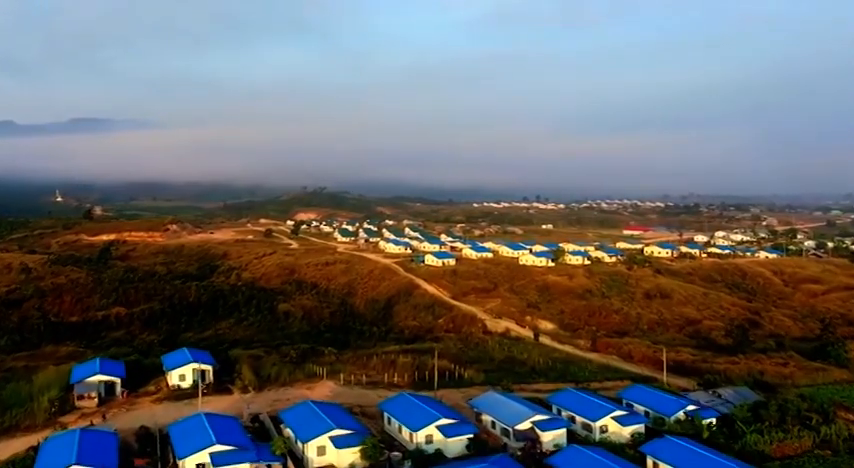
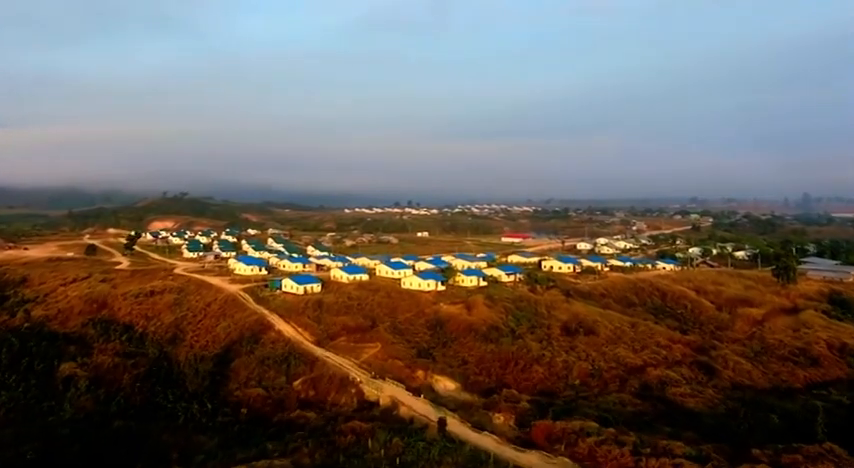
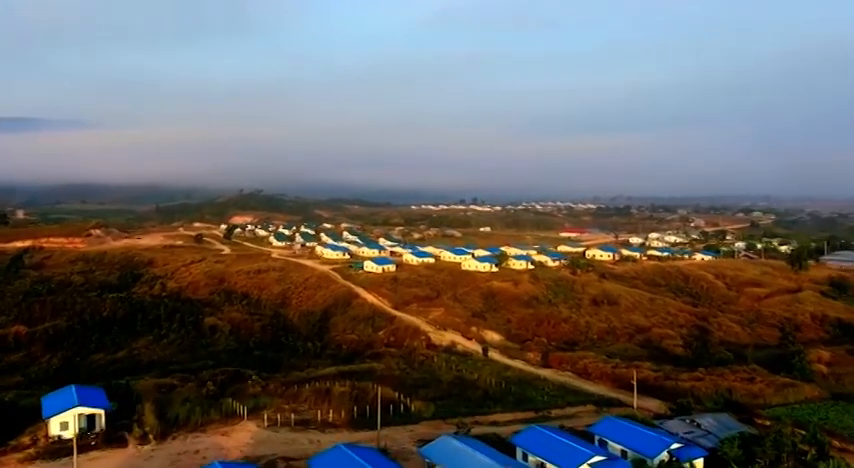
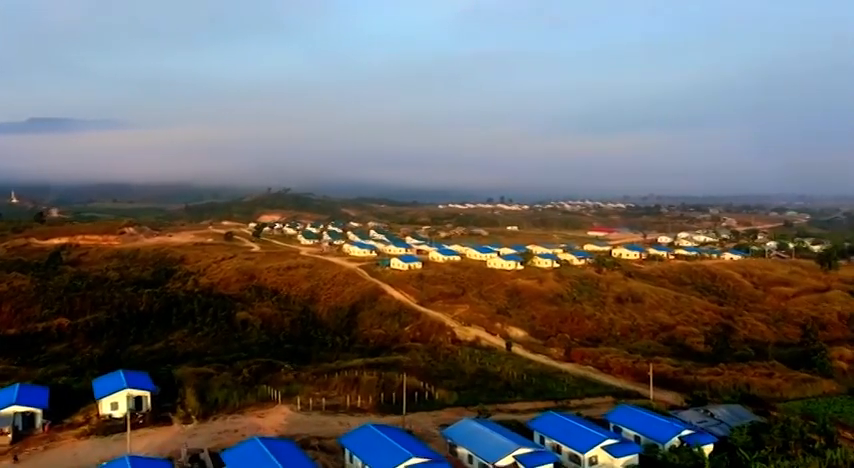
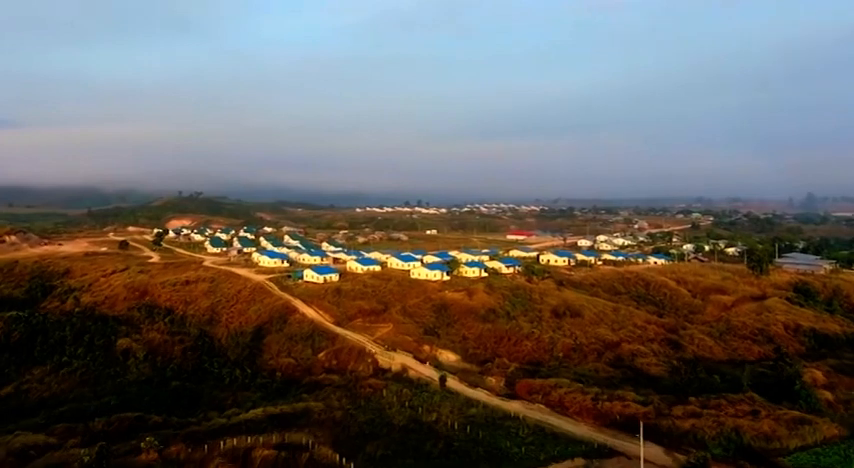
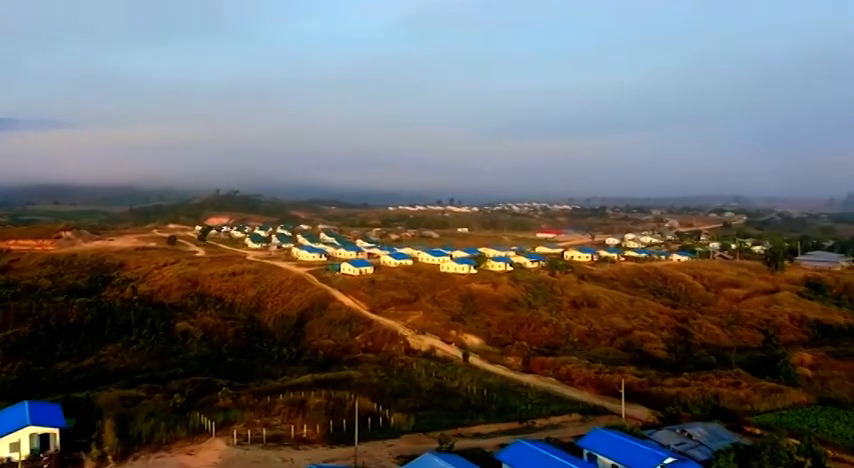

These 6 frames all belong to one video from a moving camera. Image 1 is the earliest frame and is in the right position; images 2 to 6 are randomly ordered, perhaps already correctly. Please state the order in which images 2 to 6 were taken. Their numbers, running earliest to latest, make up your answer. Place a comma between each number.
4, 3, 6, 5, 2
